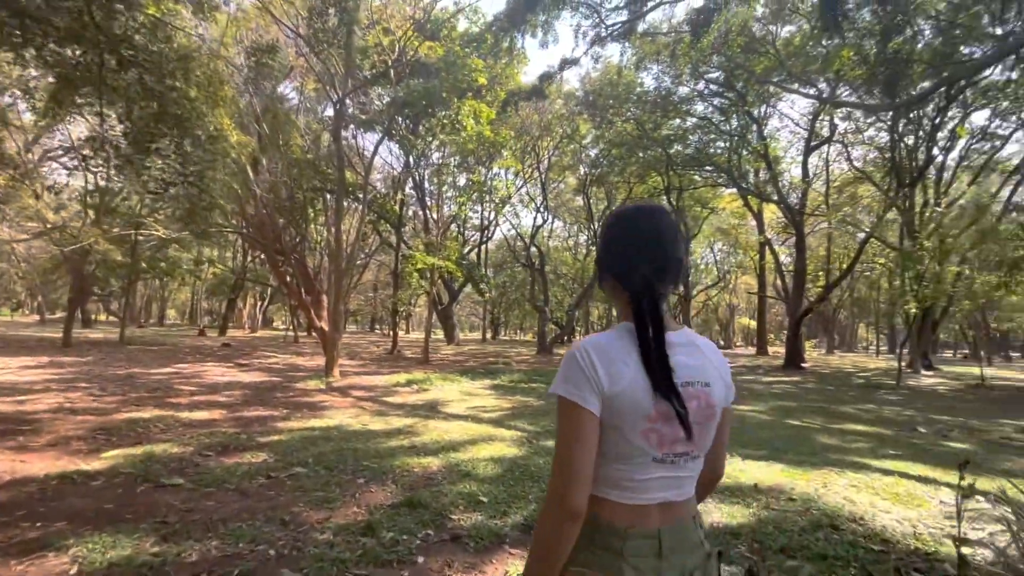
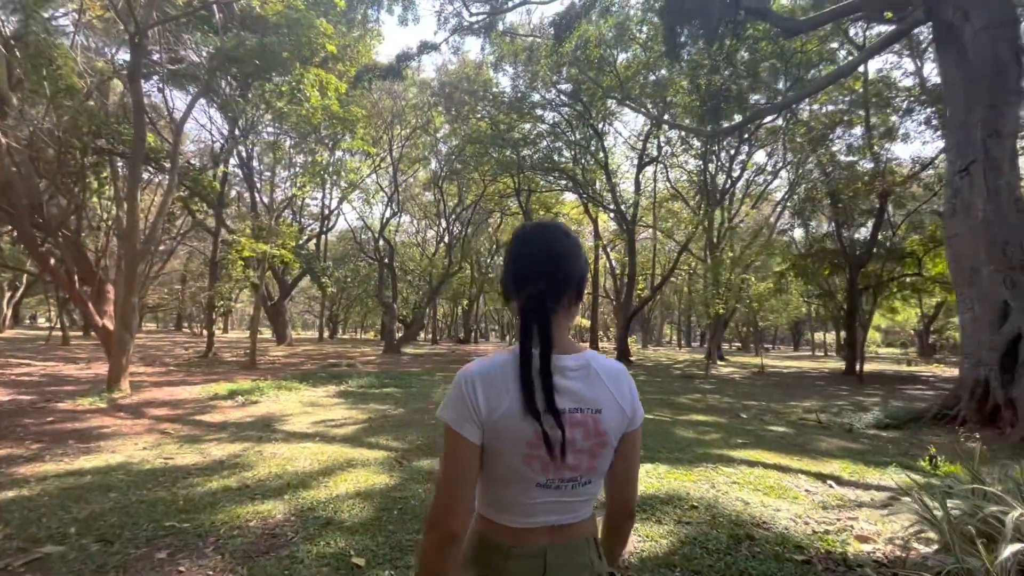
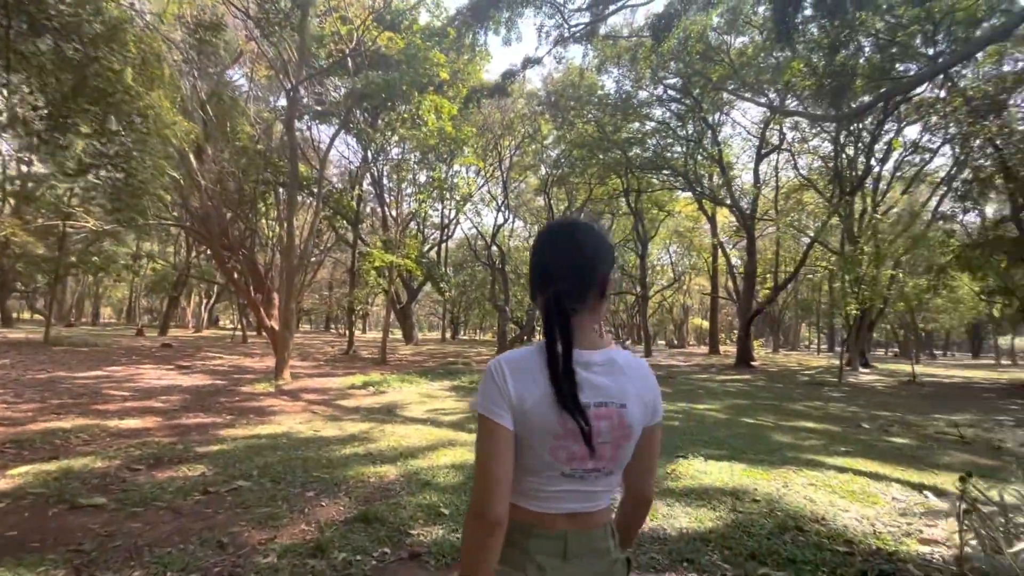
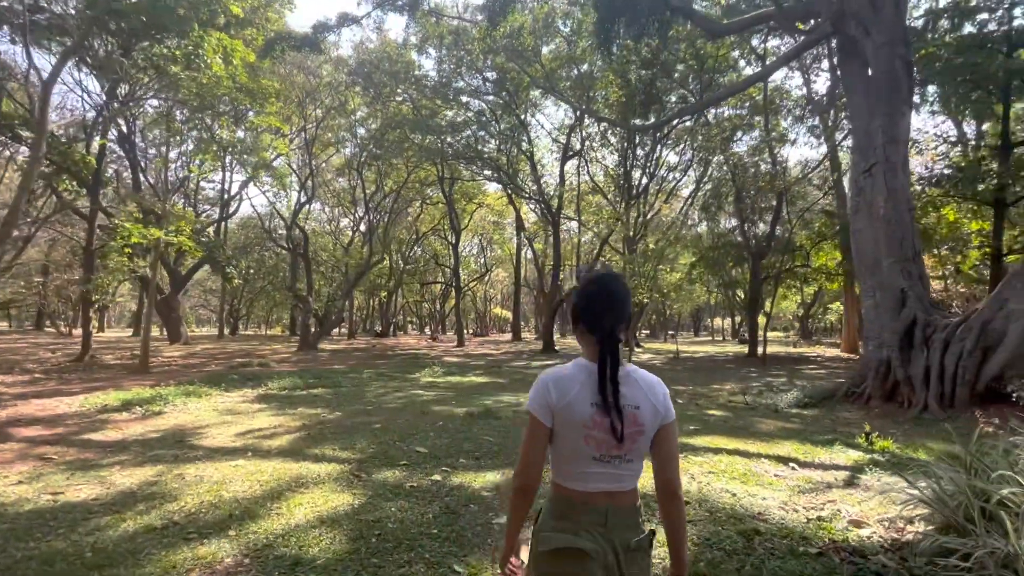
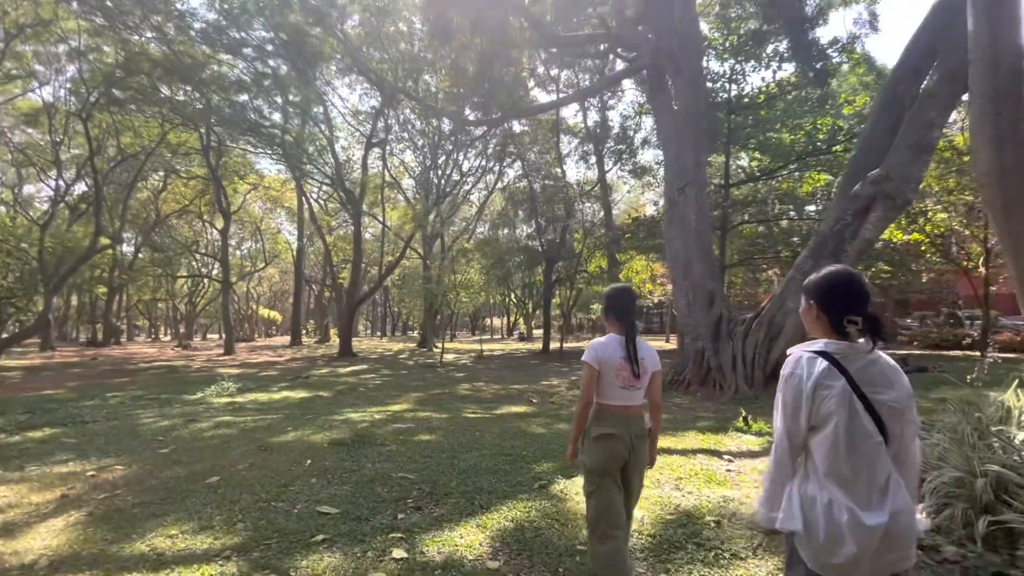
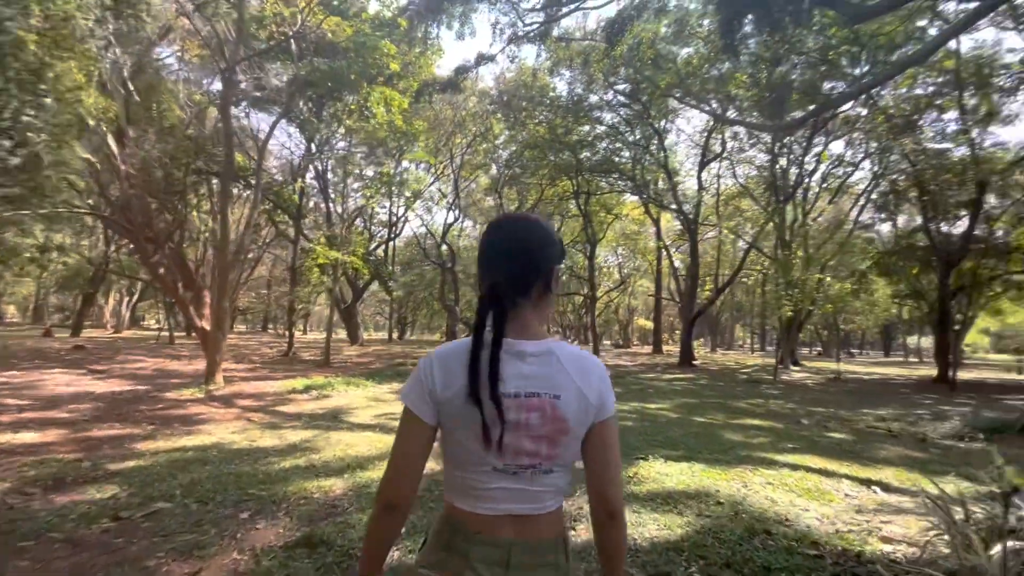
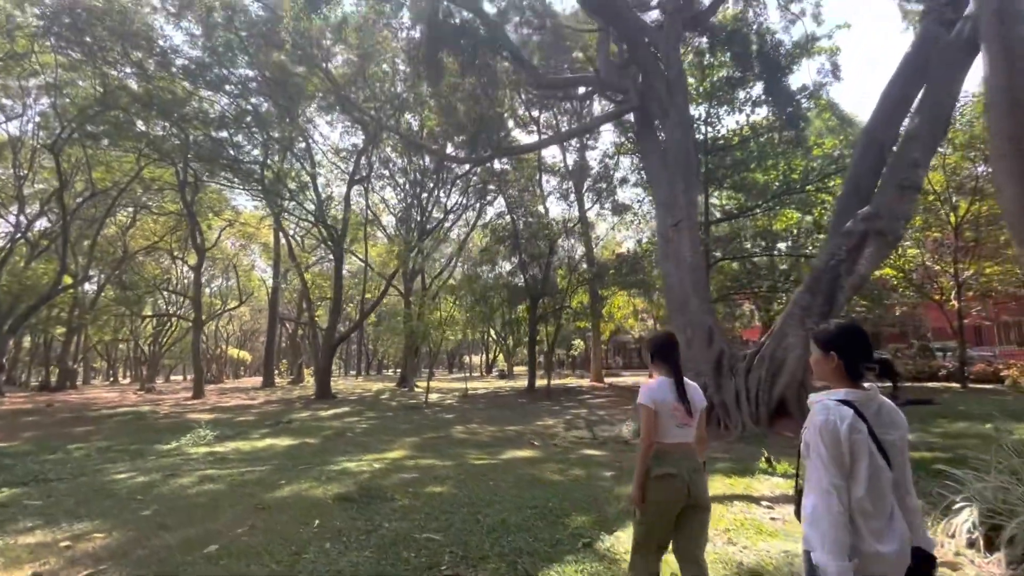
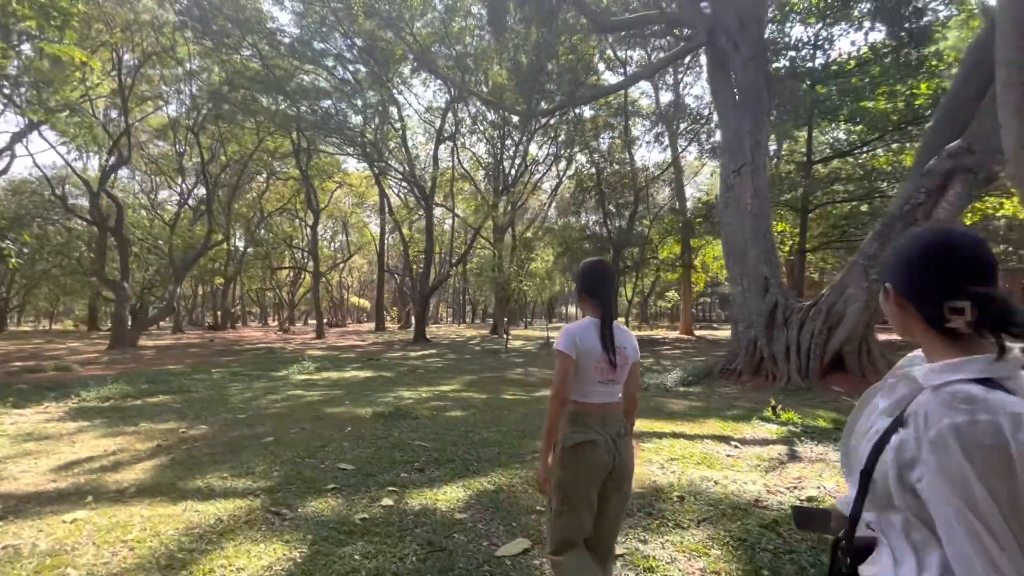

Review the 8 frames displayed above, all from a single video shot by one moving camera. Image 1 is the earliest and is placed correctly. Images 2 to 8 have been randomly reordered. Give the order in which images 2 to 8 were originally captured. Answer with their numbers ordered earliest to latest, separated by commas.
3, 6, 2, 4, 8, 5, 7
